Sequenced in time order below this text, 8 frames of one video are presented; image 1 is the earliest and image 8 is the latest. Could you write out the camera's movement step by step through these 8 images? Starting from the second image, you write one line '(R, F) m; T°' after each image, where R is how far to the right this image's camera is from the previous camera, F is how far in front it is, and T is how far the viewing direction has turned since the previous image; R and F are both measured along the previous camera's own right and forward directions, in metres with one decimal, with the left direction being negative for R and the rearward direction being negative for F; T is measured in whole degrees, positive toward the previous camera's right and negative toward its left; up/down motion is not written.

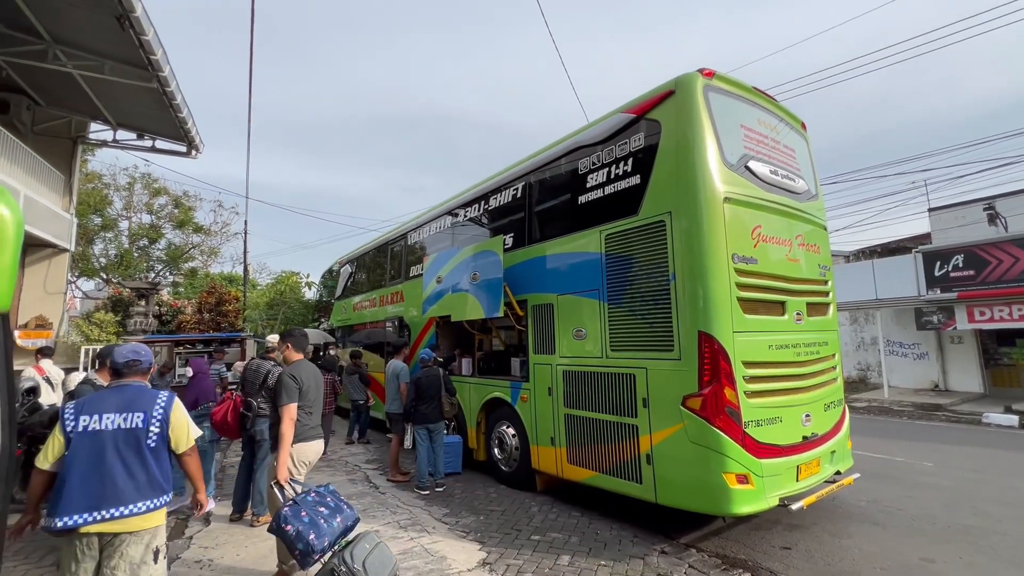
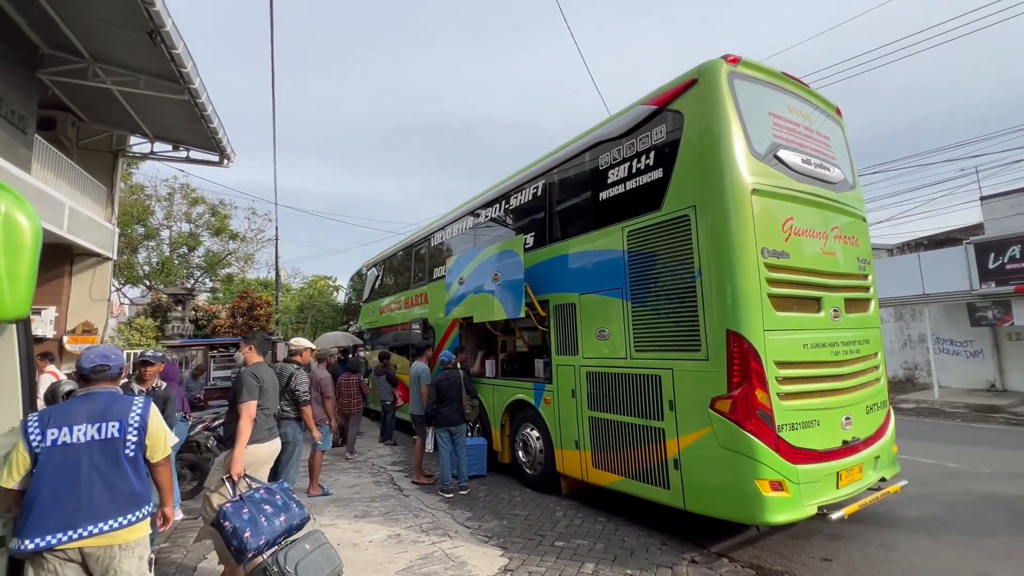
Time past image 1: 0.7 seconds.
(+0.1, +0.1) m; -3°
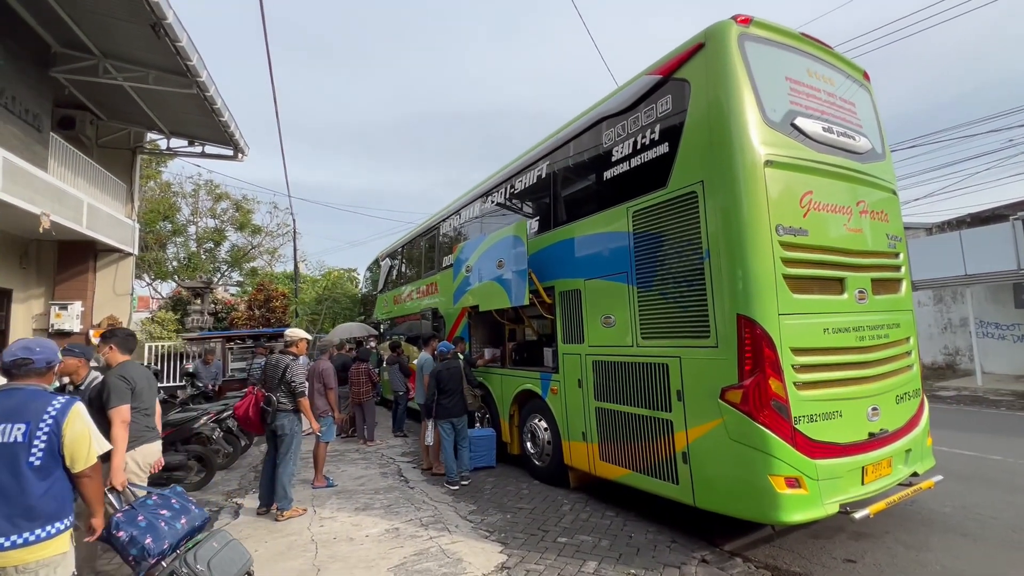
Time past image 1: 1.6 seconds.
(+0.3, +0.2) m; -3°
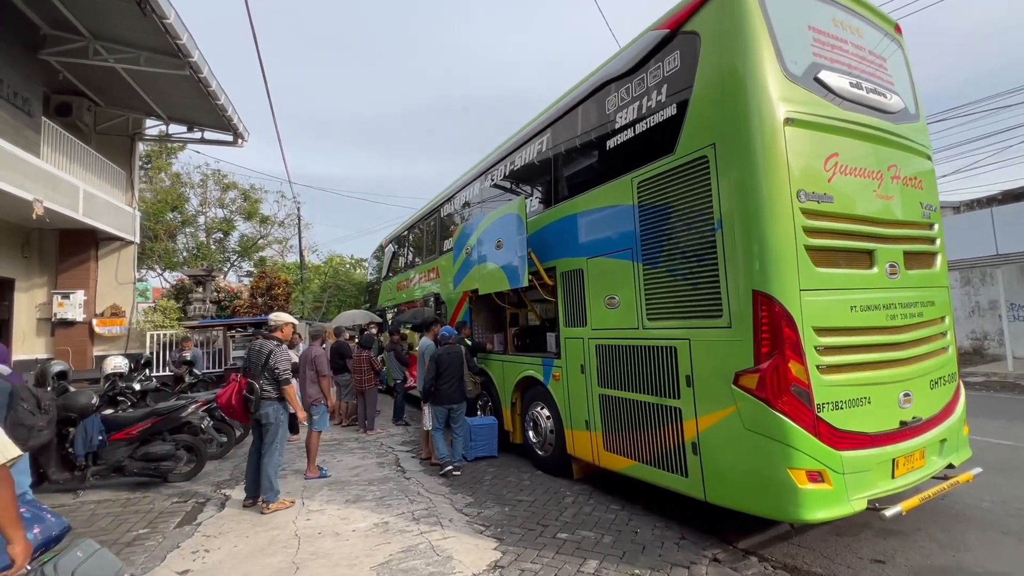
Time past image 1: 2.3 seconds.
(+0.2, +0.4) m; -1°
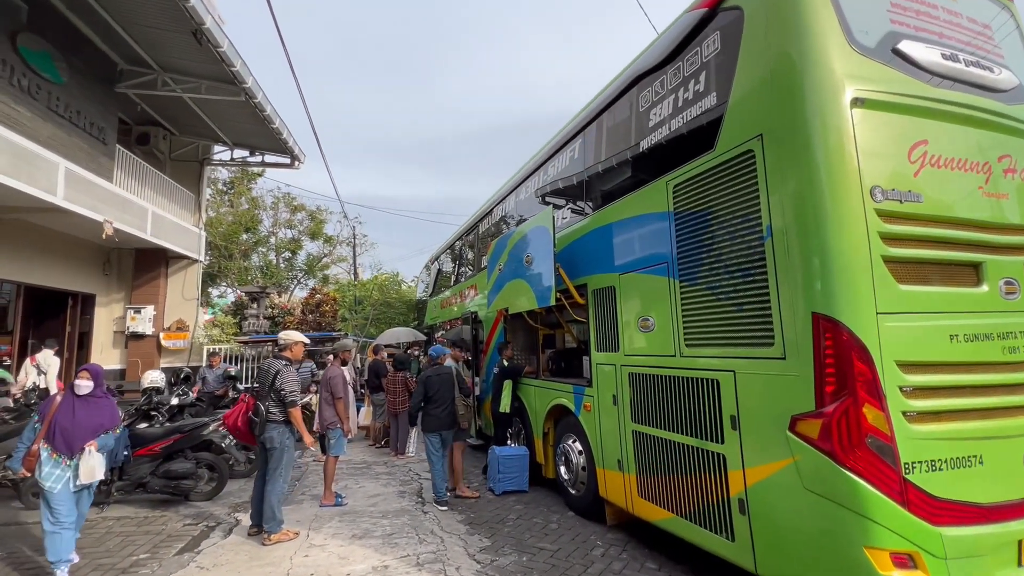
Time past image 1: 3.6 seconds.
(+0.4, +0.5) m; -7°
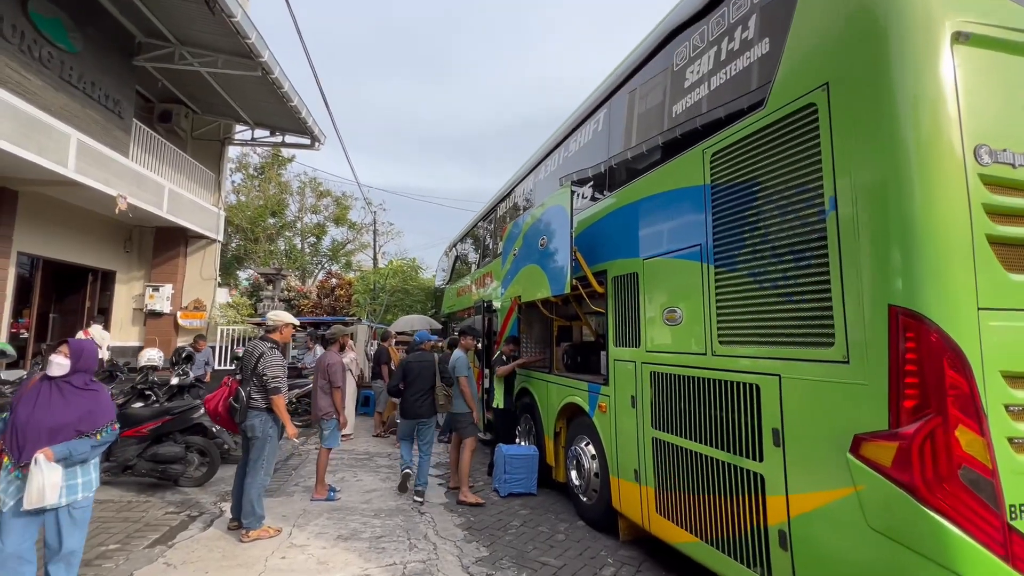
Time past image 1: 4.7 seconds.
(+0.1, +0.5) m; -3°
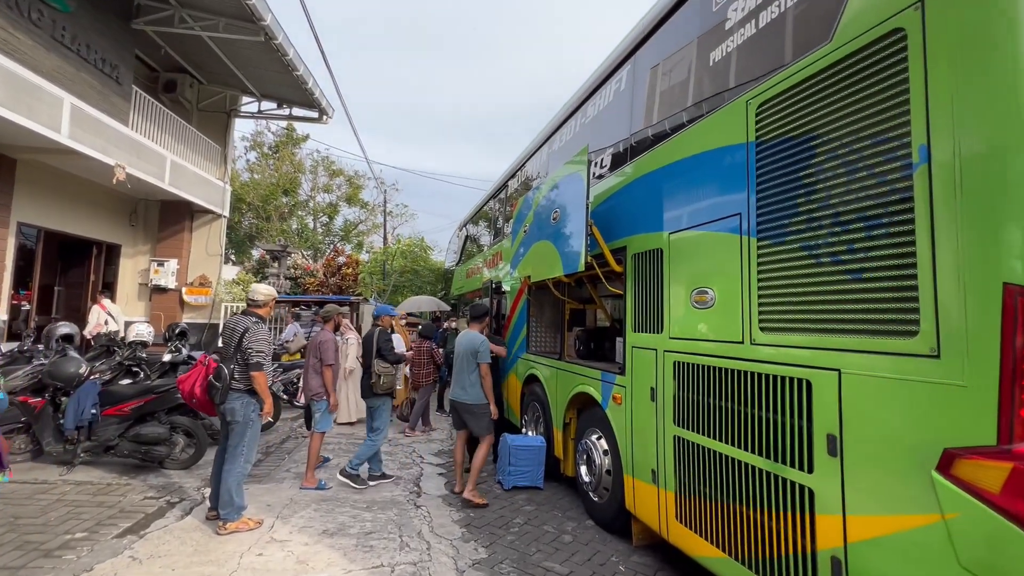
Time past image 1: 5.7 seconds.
(+0.1, +0.5) m; -2°
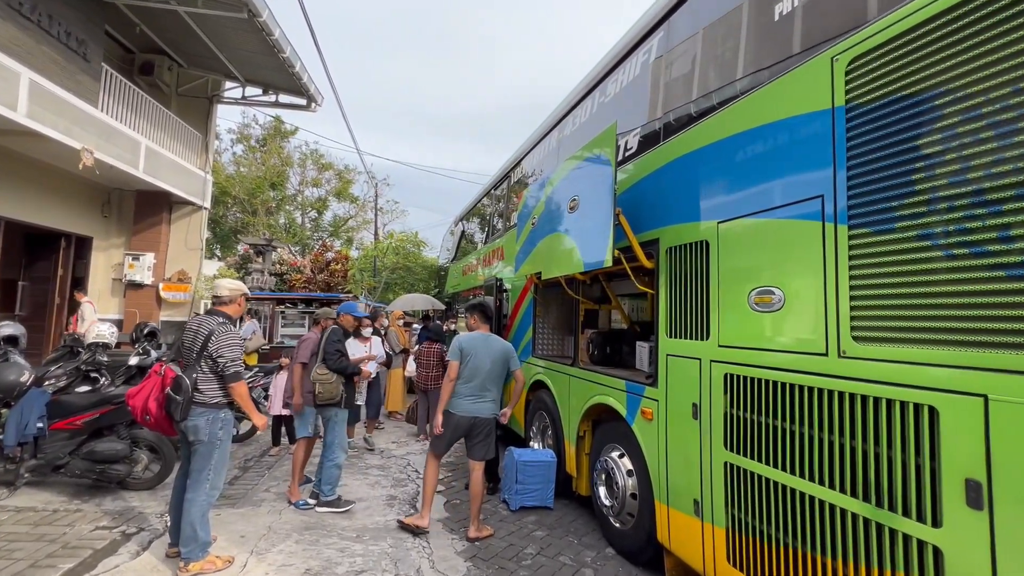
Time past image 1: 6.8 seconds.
(-0.2, +0.6) m; +1°
